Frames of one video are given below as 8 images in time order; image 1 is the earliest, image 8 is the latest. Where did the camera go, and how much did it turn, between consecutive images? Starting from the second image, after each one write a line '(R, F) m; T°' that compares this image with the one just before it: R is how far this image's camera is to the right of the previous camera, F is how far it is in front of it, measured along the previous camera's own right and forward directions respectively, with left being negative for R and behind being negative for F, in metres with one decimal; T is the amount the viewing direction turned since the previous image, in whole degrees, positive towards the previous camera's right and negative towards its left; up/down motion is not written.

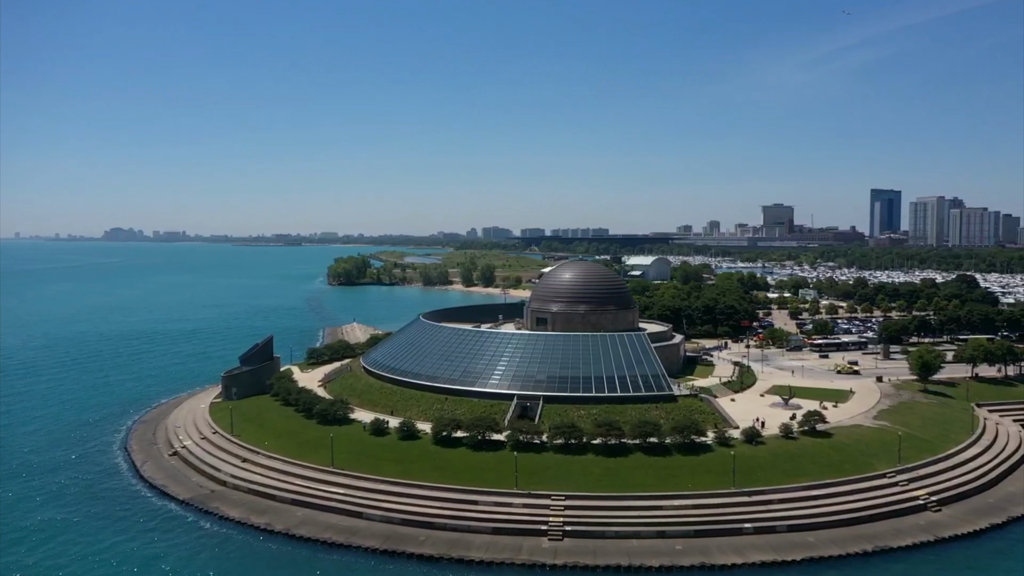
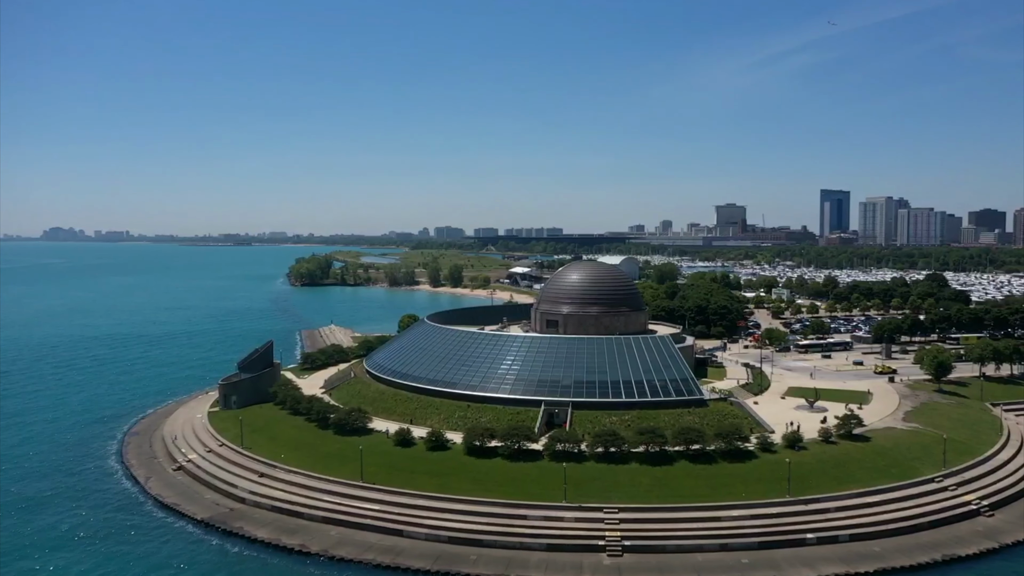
(-2.5, +1.2) m; +3°
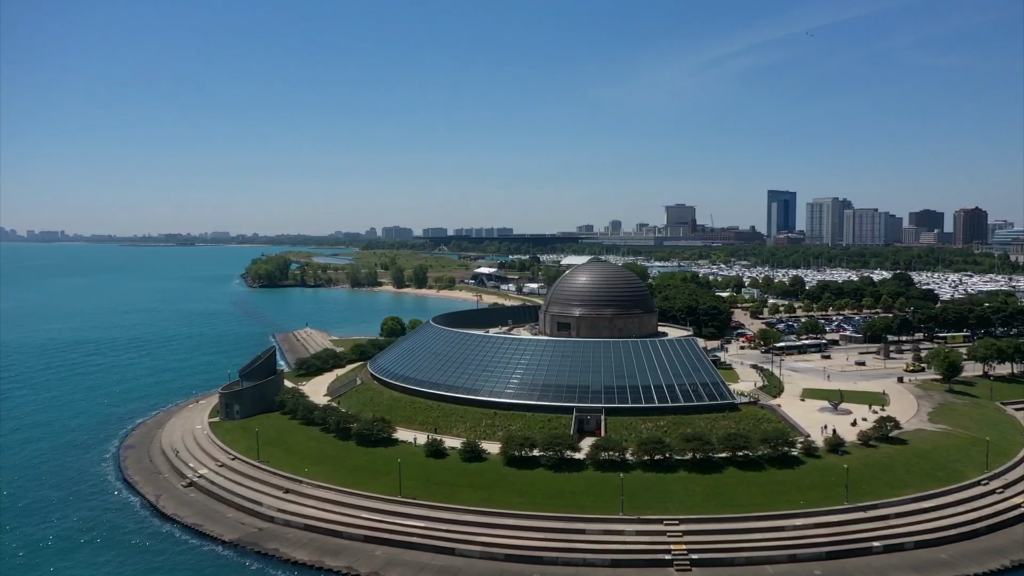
(-2.7, +1.1) m; +3°
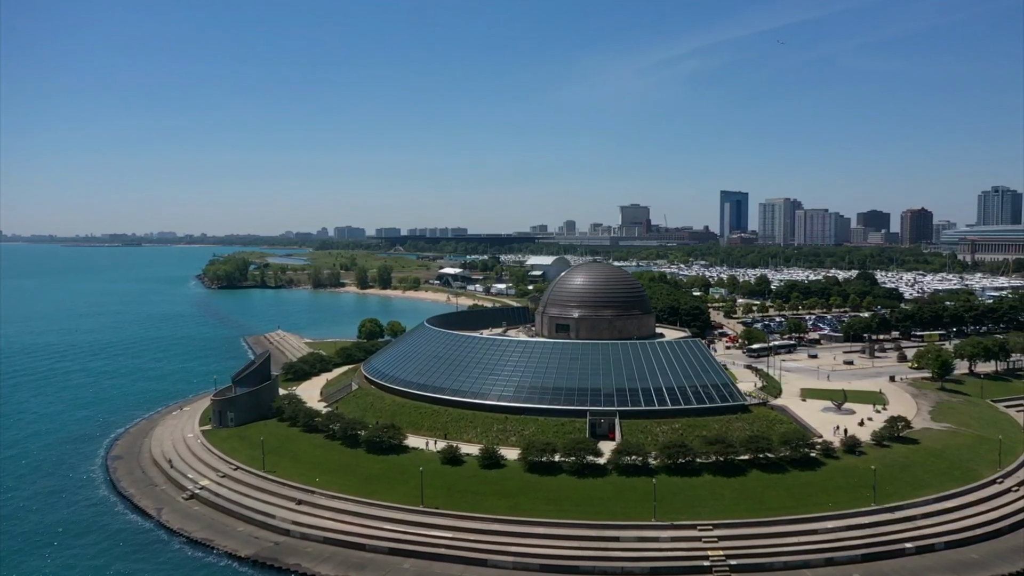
(-1.9, +0.6) m; +3°
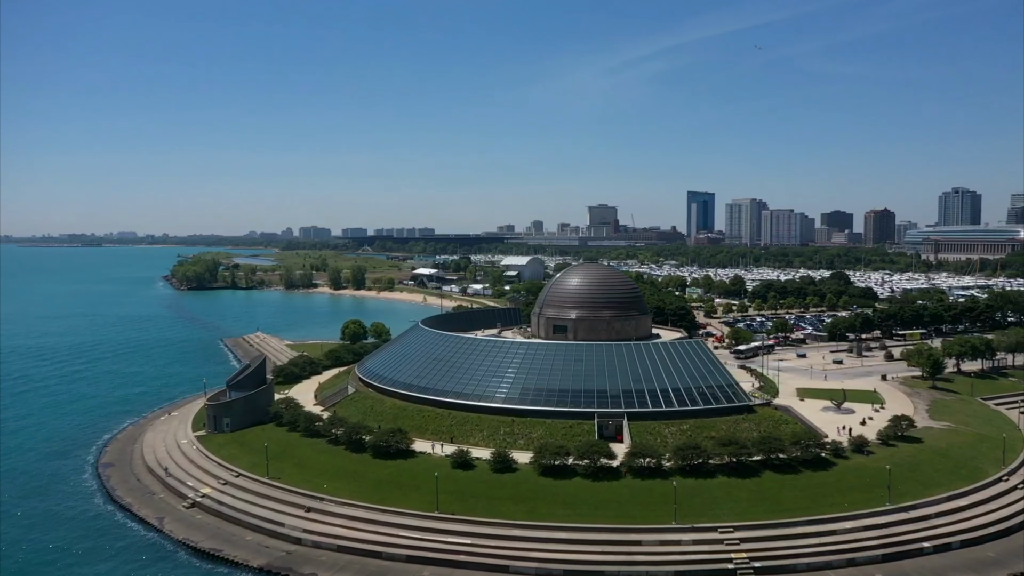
(-1.3, +0.3) m; +2°
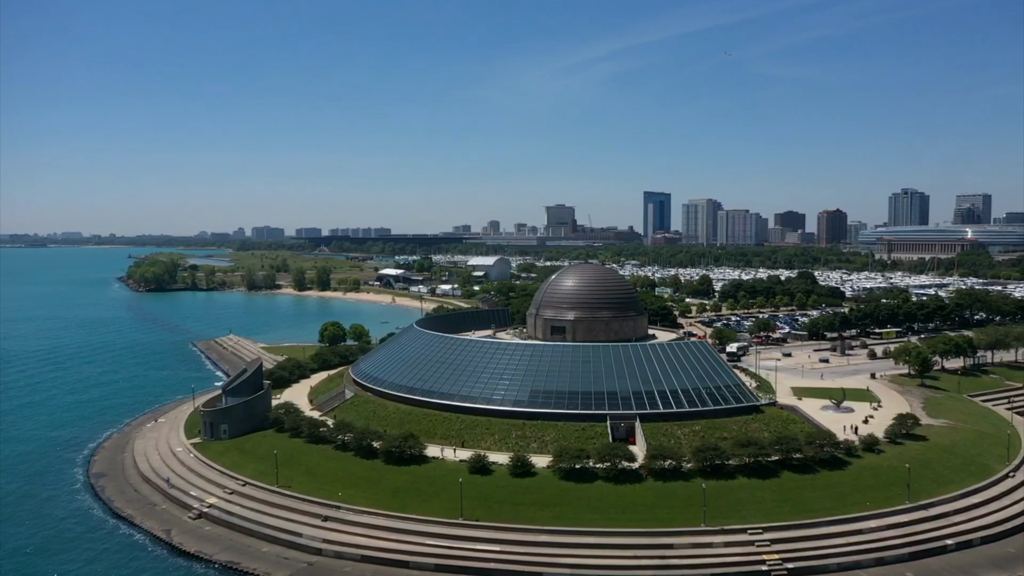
(-1.8, +0.4) m; +3°
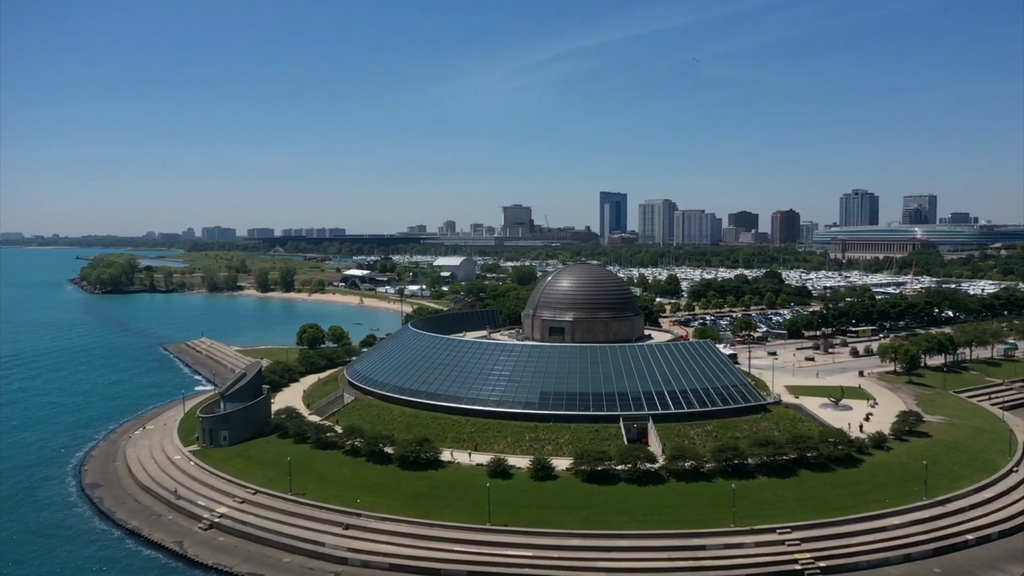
(-1.9, +0.3) m; +3°
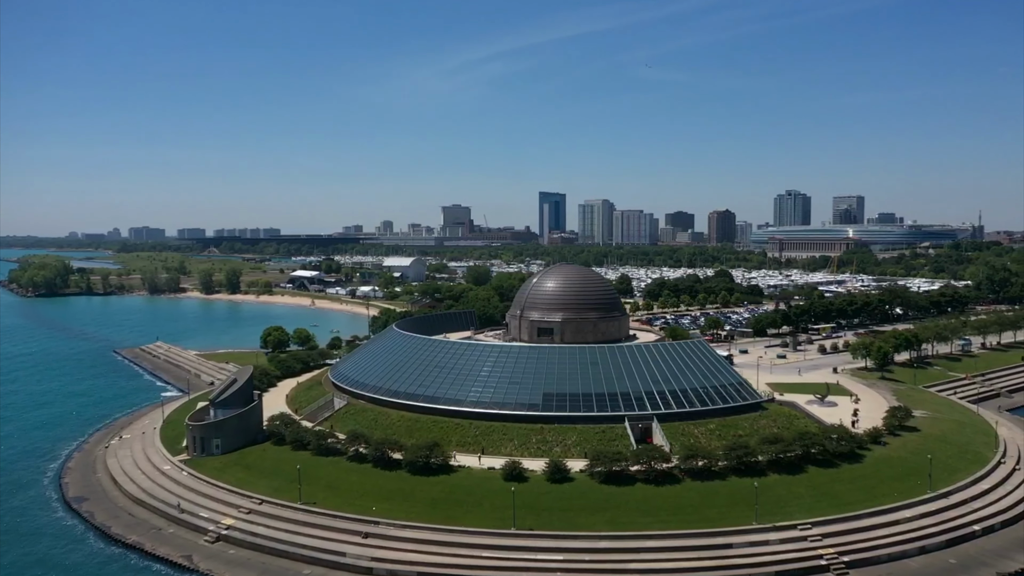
(-2.2, +0.2) m; +4°
